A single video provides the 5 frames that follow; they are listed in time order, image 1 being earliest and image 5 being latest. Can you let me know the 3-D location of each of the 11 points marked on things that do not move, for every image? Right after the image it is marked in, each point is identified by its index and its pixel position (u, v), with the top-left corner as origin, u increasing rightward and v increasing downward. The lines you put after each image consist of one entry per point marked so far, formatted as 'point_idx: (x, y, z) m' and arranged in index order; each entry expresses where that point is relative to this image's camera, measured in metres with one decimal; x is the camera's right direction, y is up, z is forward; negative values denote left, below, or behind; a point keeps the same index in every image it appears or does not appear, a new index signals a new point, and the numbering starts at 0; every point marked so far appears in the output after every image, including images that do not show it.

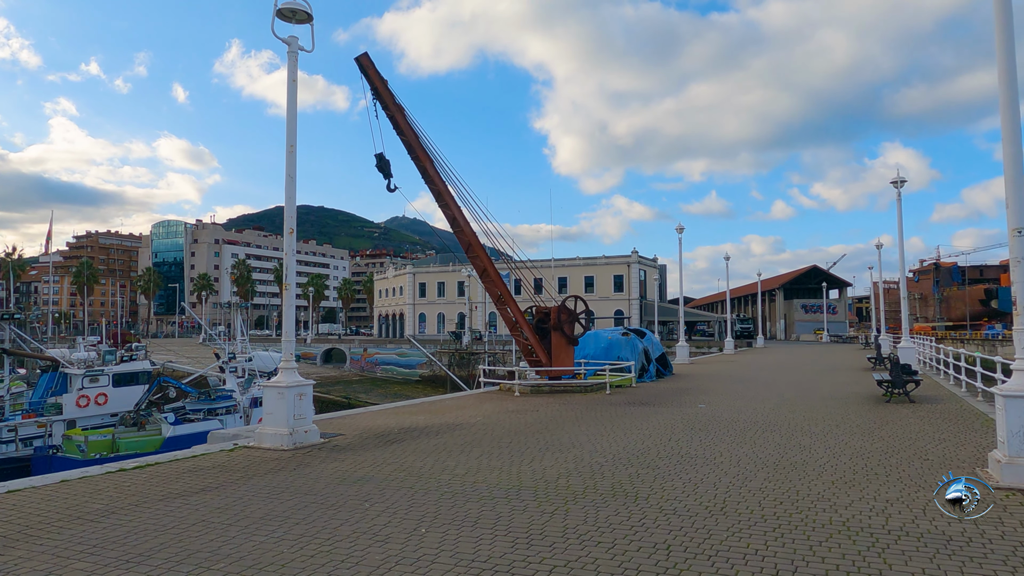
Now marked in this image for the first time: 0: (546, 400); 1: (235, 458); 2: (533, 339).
0: (+0.9, -2.9, +16.0) m
1: (-4.1, -2.5, +9.2) m
2: (+0.7, -1.6, +19.3) m
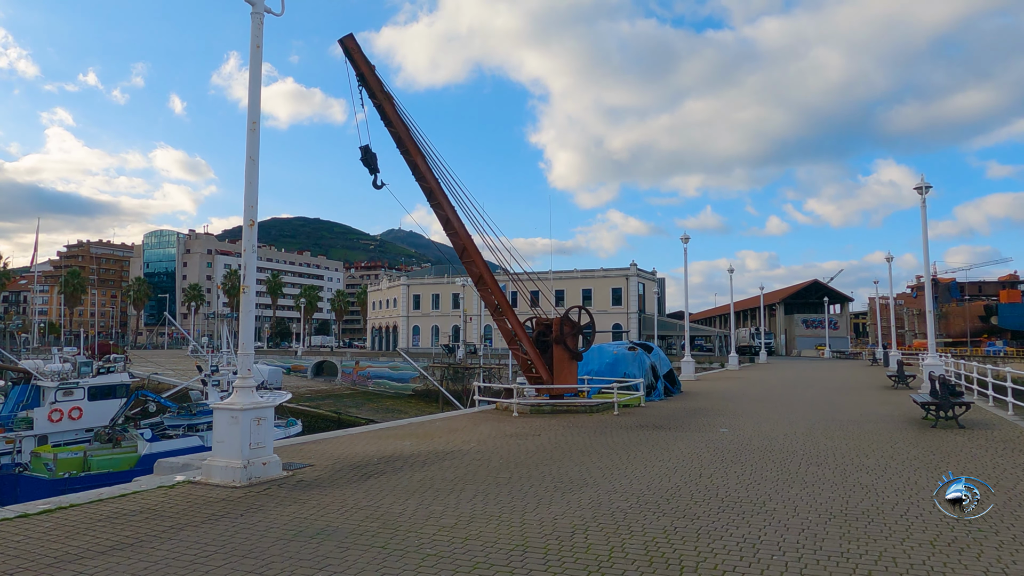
0: (+0.9, -3.1, +14.4) m
1: (-4.1, -2.5, +7.5) m
2: (+0.6, -1.8, +17.7) m
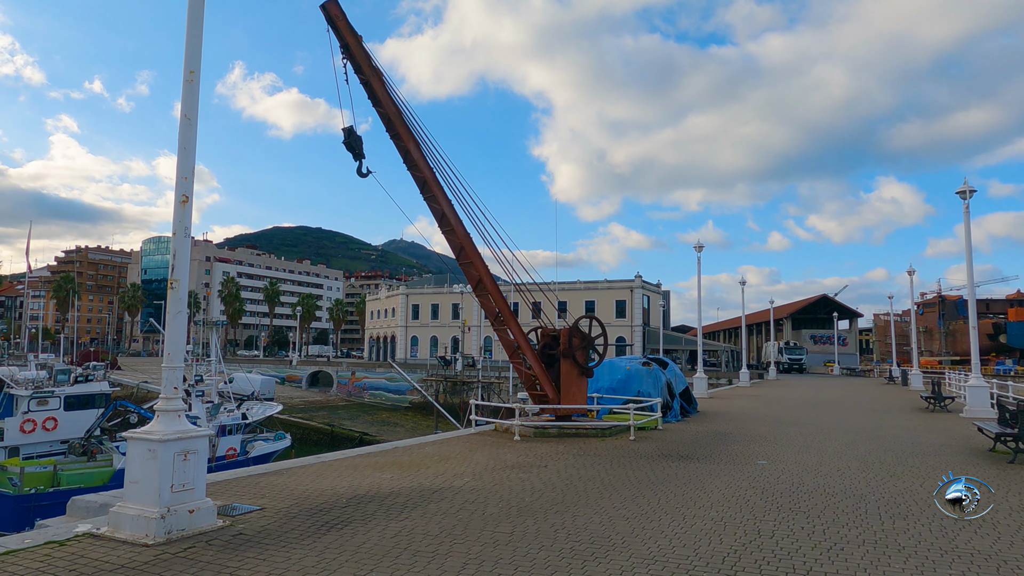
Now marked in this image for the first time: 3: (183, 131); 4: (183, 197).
0: (+0.9, -3.2, +12.4) m
1: (-4.1, -2.5, +5.5) m
2: (+0.7, -2.0, +15.7) m
3: (-3.7, +1.8, +6.9) m
4: (-3.6, +1.0, +6.8) m
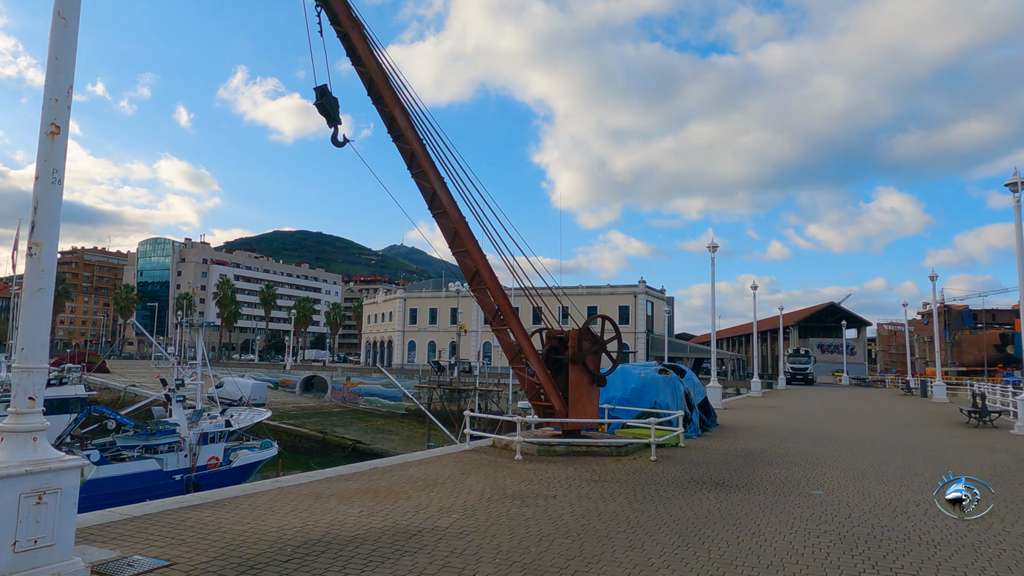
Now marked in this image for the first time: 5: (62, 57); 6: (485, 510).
0: (+0.9, -3.1, +10.4) m
1: (-4.1, -2.2, +3.5) m
2: (+0.7, -1.9, +13.7) m
3: (-3.6, +2.0, +4.9) m
4: (-3.6, +1.2, +4.8) m
5: (-3.5, +1.8, +4.9) m
6: (-0.4, -2.8, +7.5) m
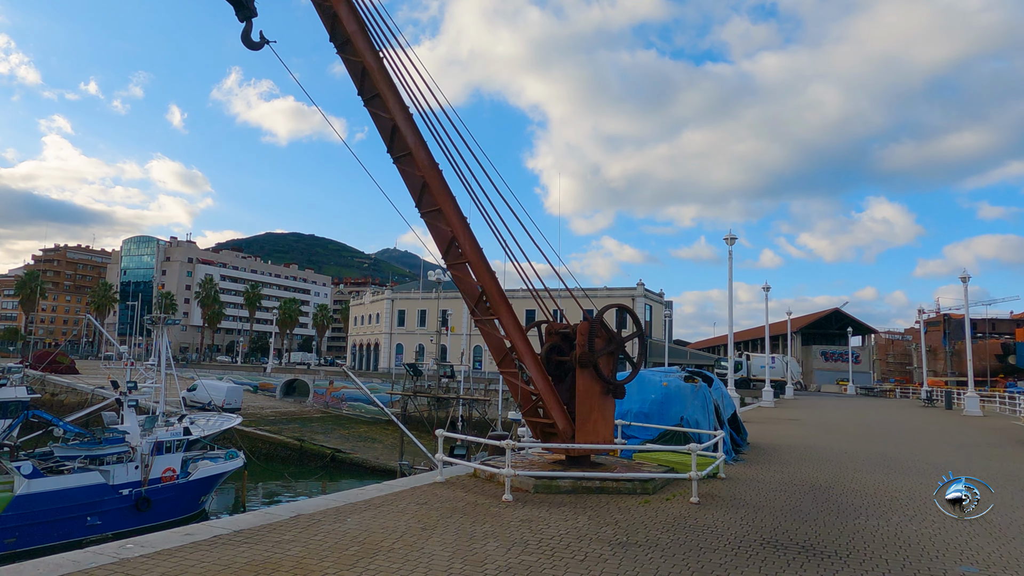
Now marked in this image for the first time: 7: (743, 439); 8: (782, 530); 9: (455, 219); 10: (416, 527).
0: (+0.8, -2.7, +7.1) m
1: (-4.1, -1.7, +0.2) m
2: (+0.5, -1.6, +10.4) m
3: (-3.7, +2.5, +1.6) m
4: (-3.6, +1.7, +1.5) m
5: (-3.6, +2.3, +1.6) m
6: (-0.5, -2.3, +4.2) m
7: (+5.8, -3.8, +15.5) m
8: (+3.2, -2.9, +7.5) m
9: (-0.9, +1.0, +10.1) m
10: (-1.1, -2.7, +7.1) m
